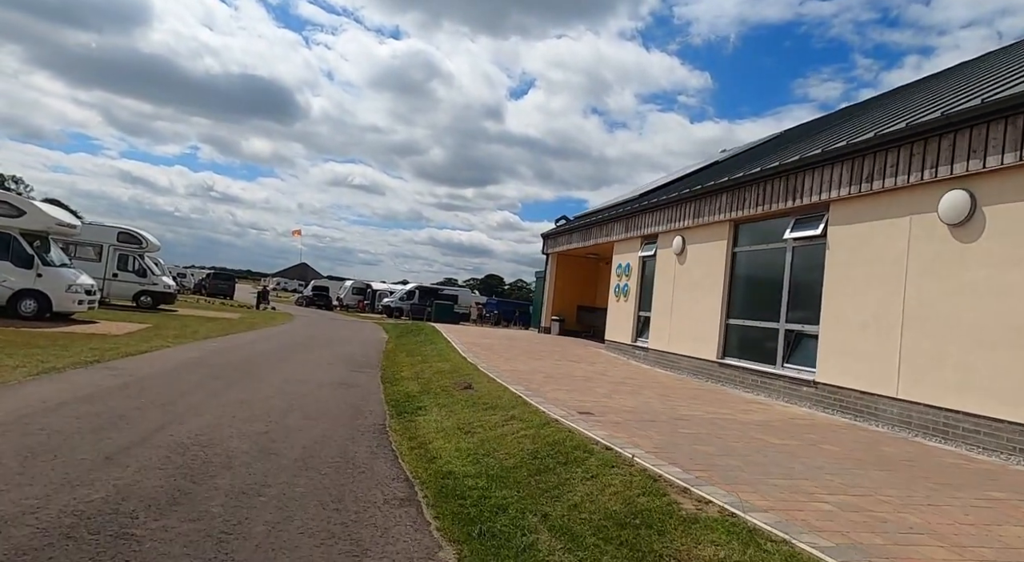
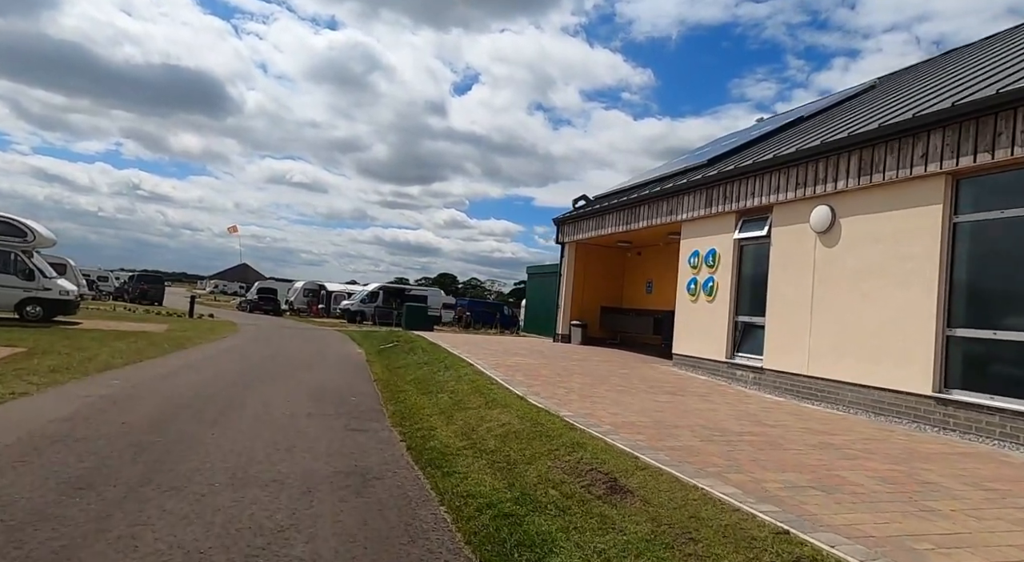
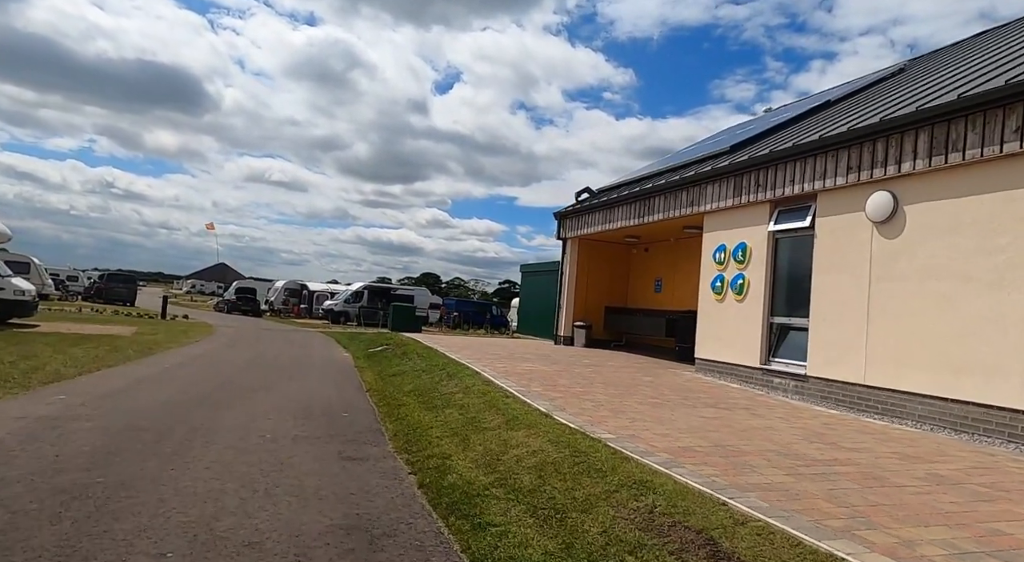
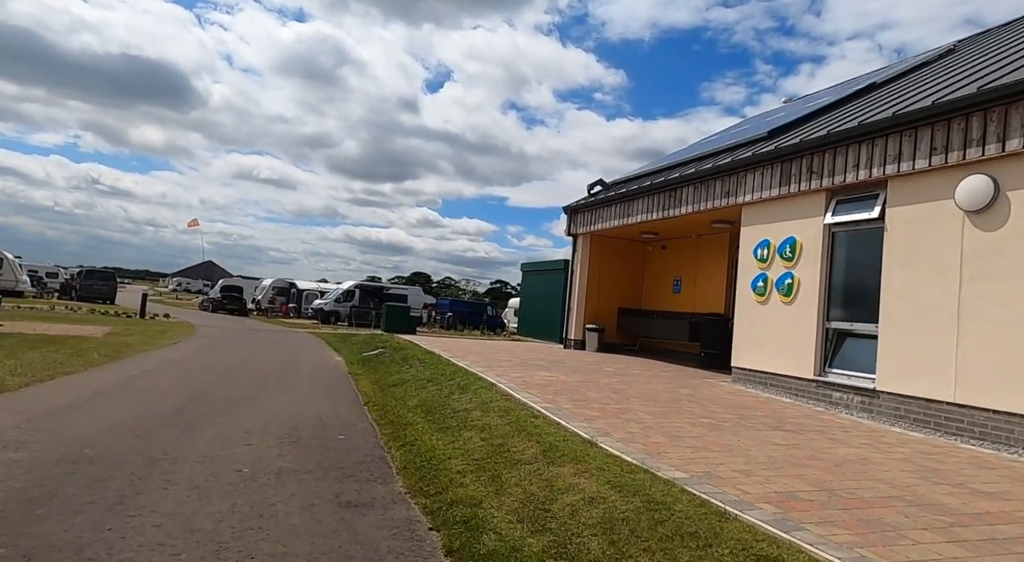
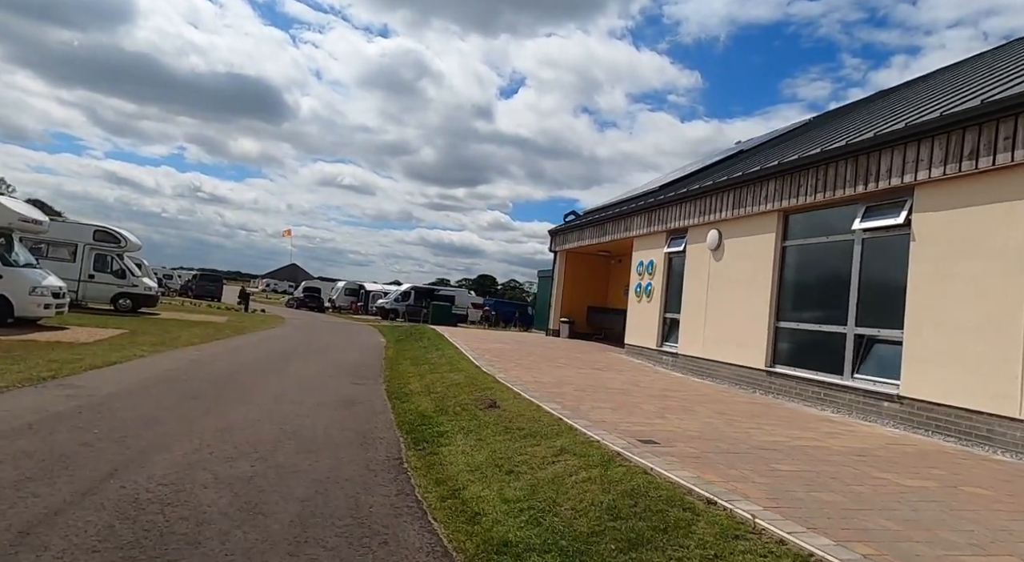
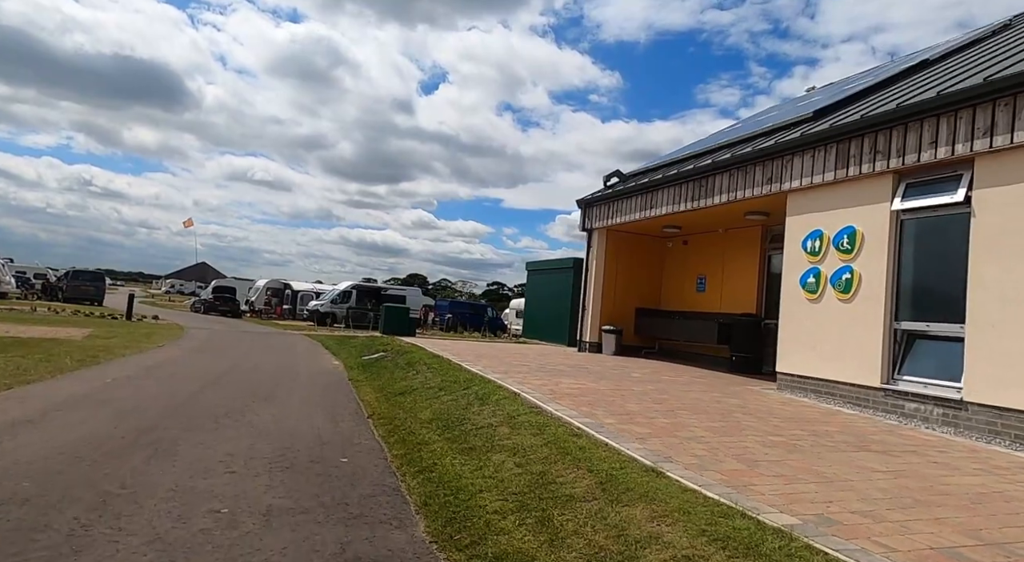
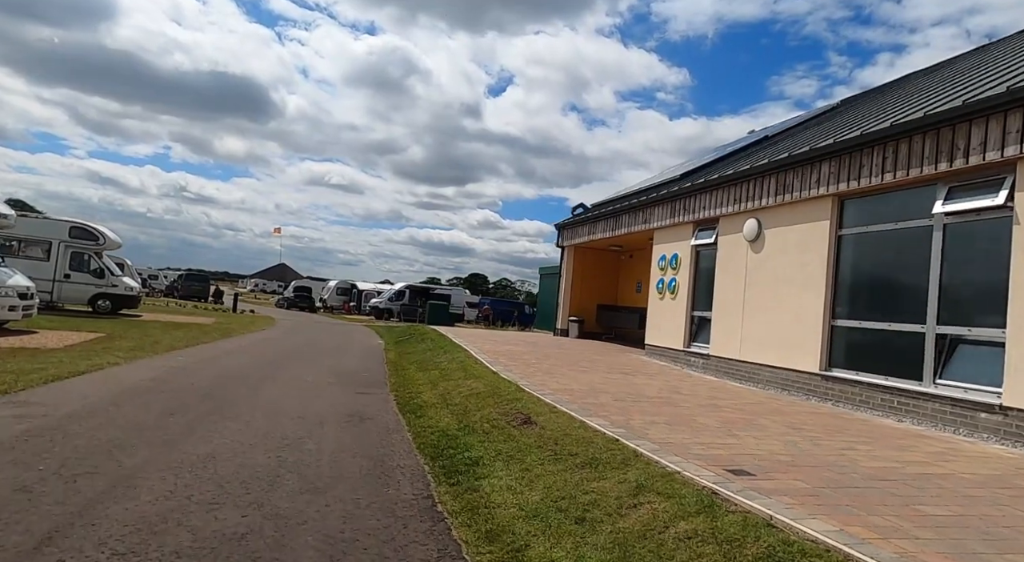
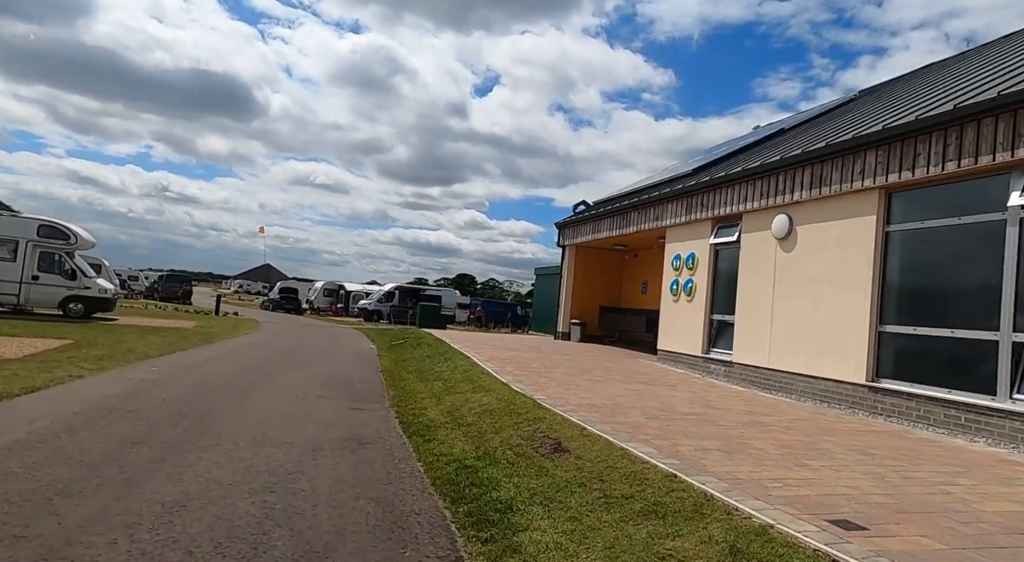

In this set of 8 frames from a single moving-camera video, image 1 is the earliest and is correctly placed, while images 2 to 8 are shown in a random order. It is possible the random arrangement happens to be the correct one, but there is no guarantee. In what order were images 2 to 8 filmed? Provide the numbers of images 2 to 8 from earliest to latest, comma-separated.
5, 7, 8, 2, 3, 4, 6
